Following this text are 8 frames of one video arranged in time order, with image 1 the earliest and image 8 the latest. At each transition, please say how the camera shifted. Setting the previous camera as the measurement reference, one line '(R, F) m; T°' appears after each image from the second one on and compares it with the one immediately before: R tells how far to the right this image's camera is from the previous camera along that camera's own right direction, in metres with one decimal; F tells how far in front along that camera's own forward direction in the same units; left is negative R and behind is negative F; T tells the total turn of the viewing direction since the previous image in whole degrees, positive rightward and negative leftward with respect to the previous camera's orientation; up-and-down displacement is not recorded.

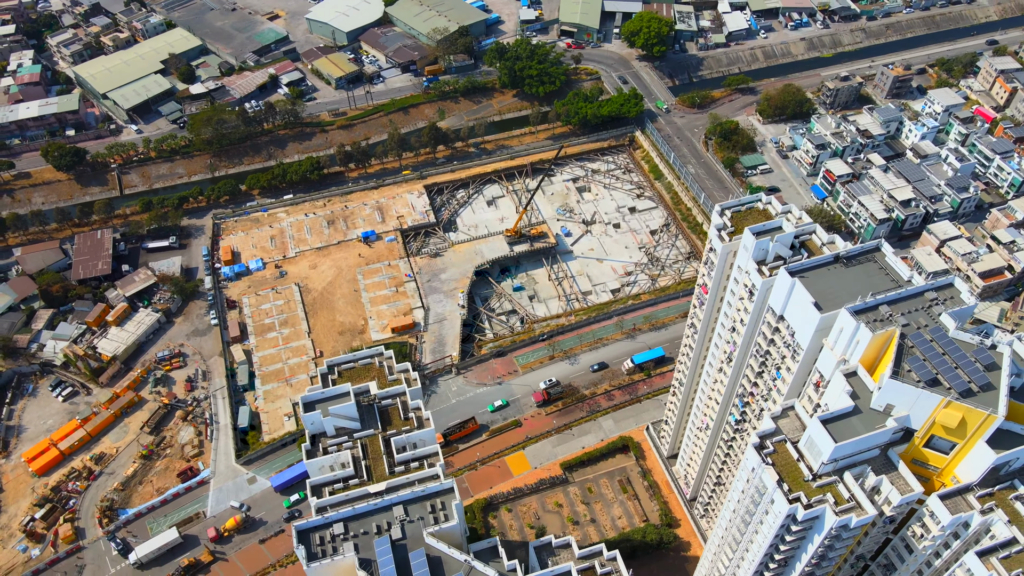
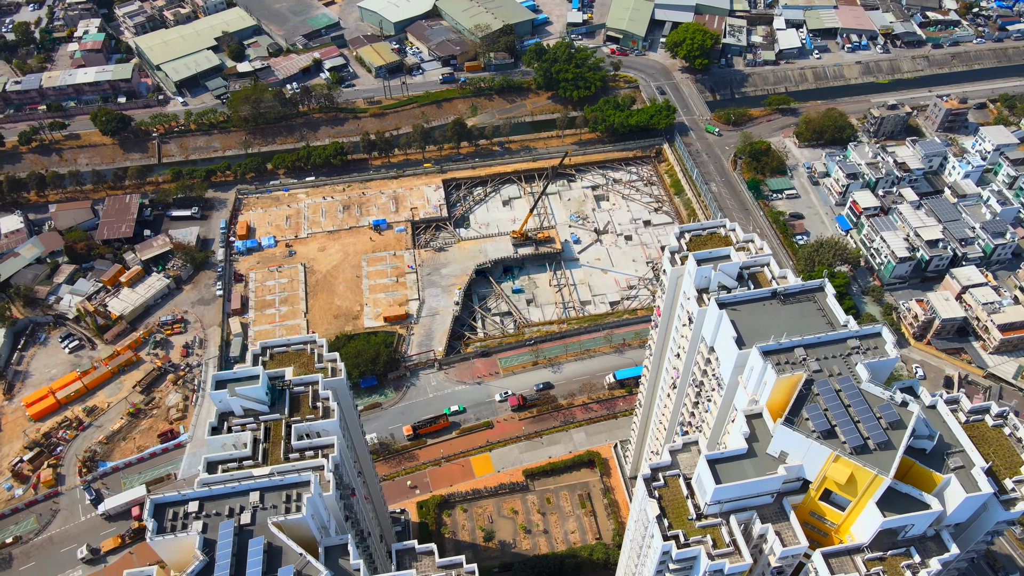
(+12.5, +0.7) m; -5°
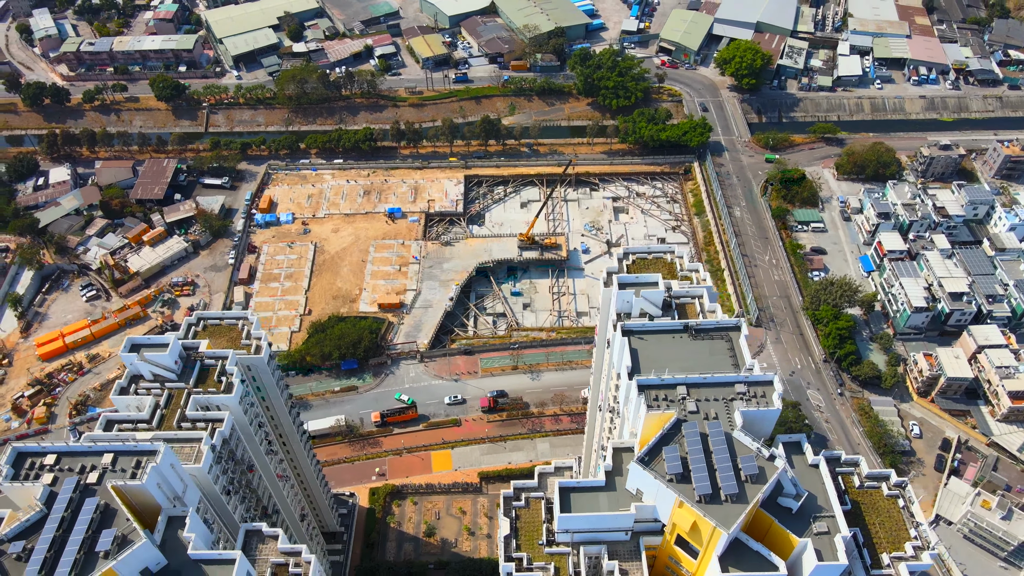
(+14.4, +0.9) m; -6°
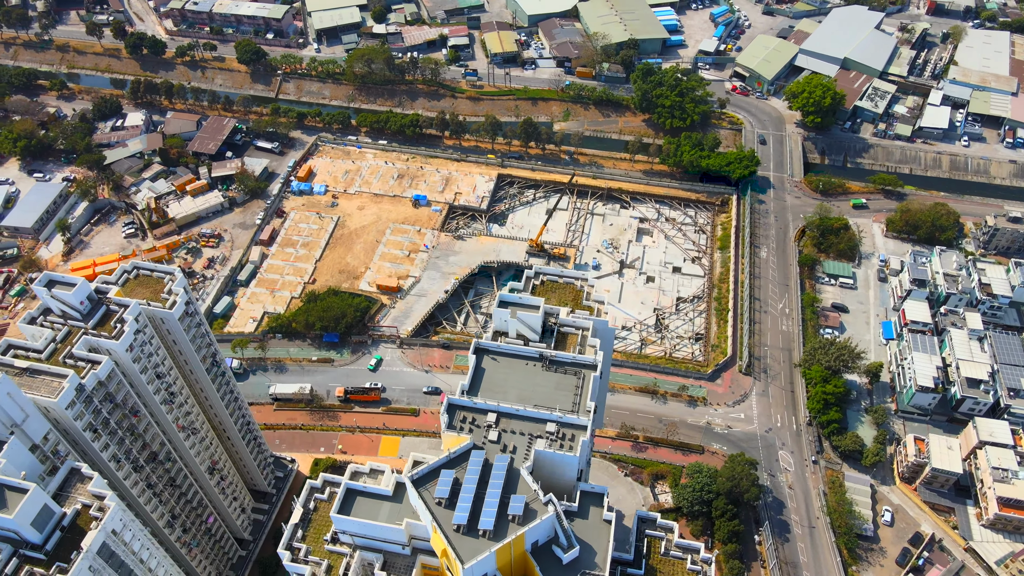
(+20.3, +1.8) m; -9°
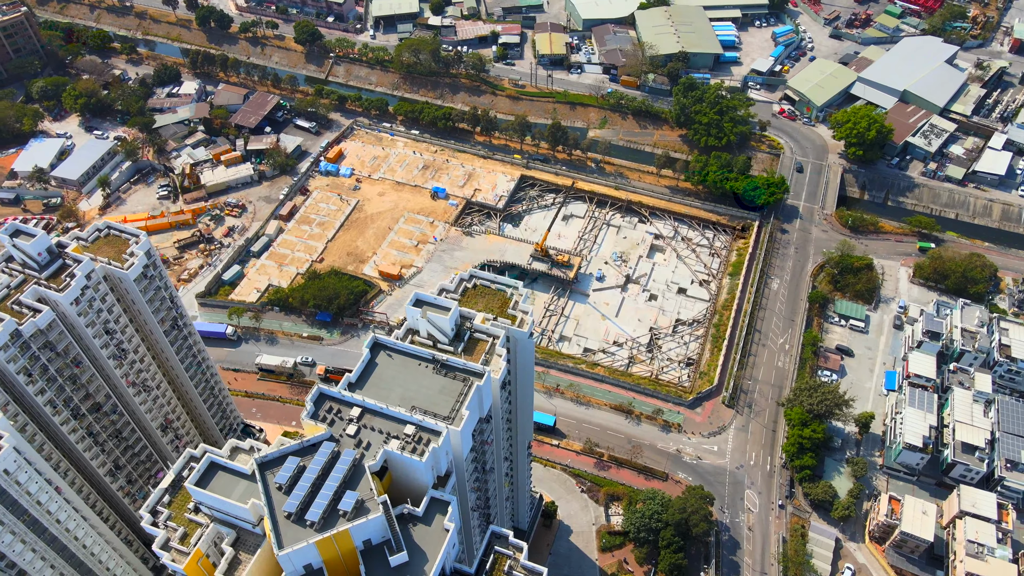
(+14.2, +0.9) m; -6°
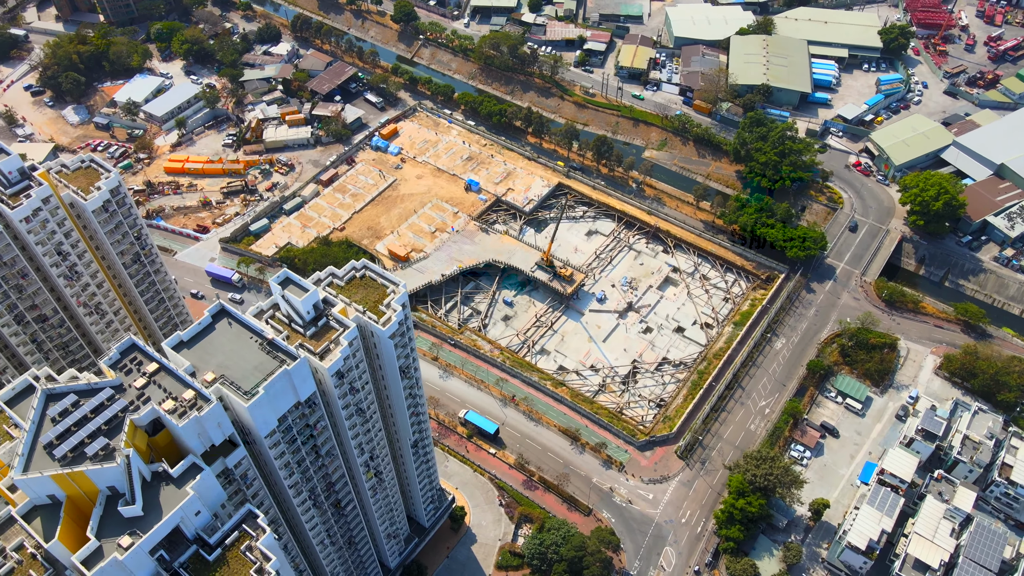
(+24.0, +2.5) m; -10°
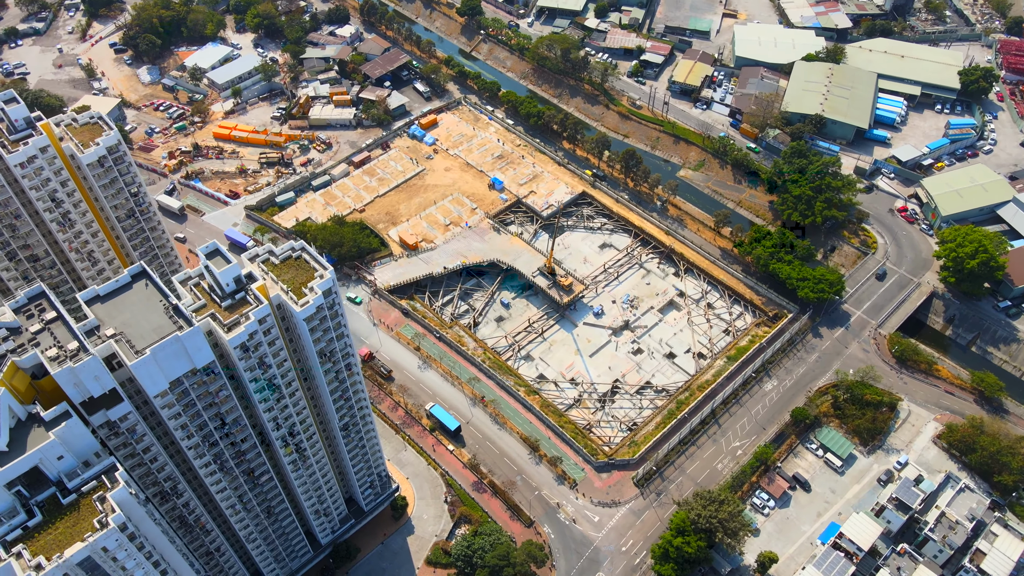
(+16.3, +1.2) m; -7°
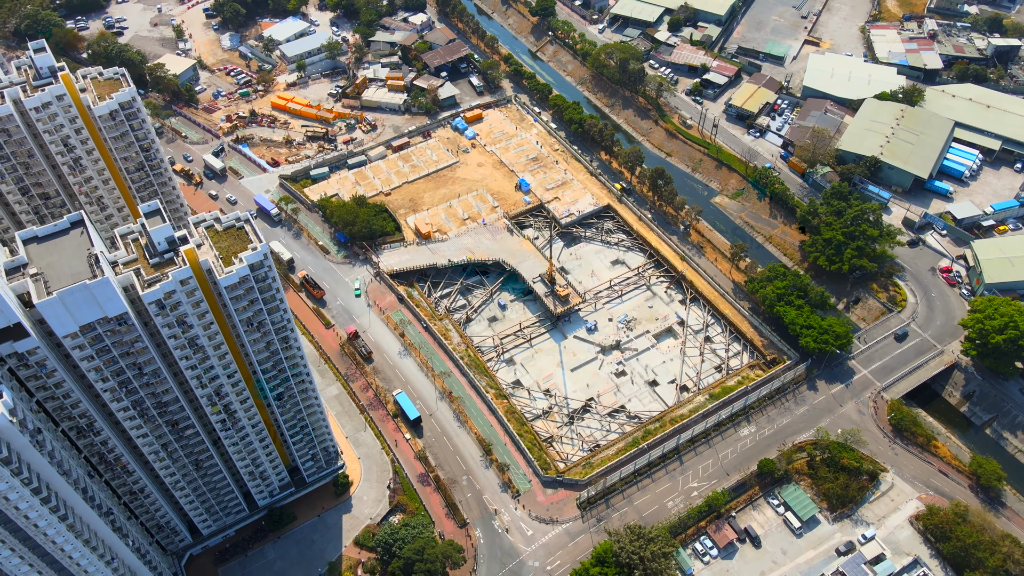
(+18.1, +1.5) m; -8°
